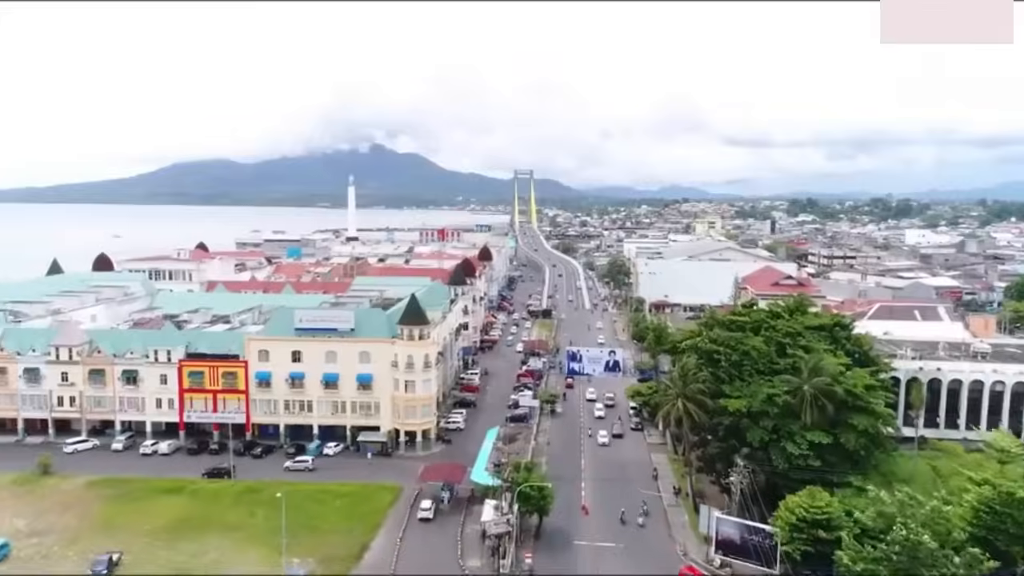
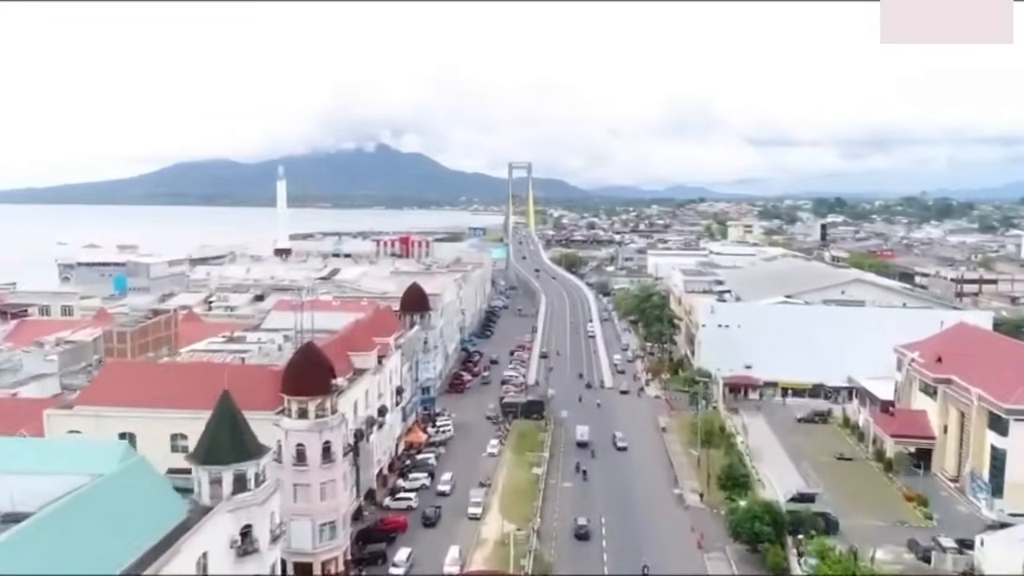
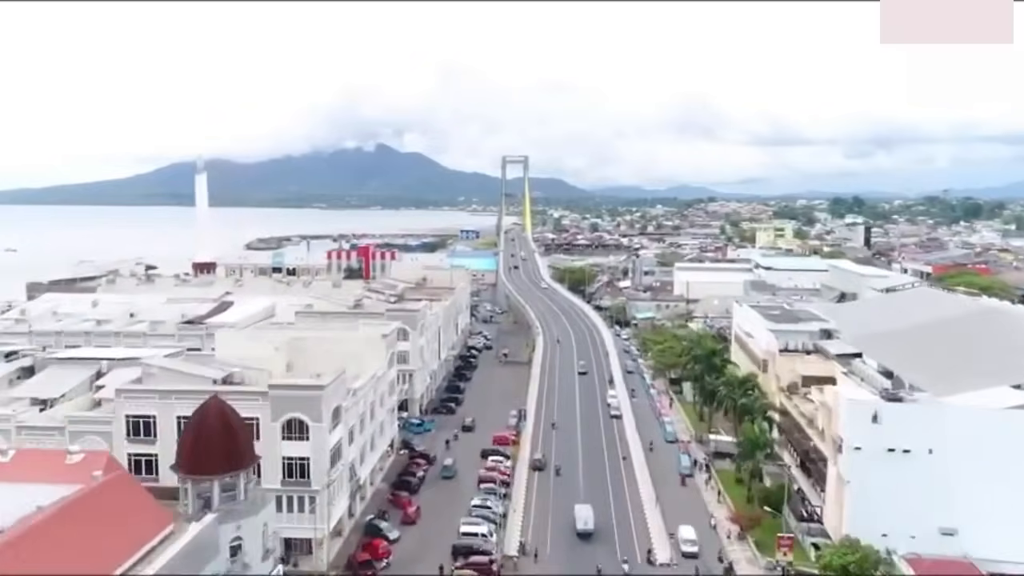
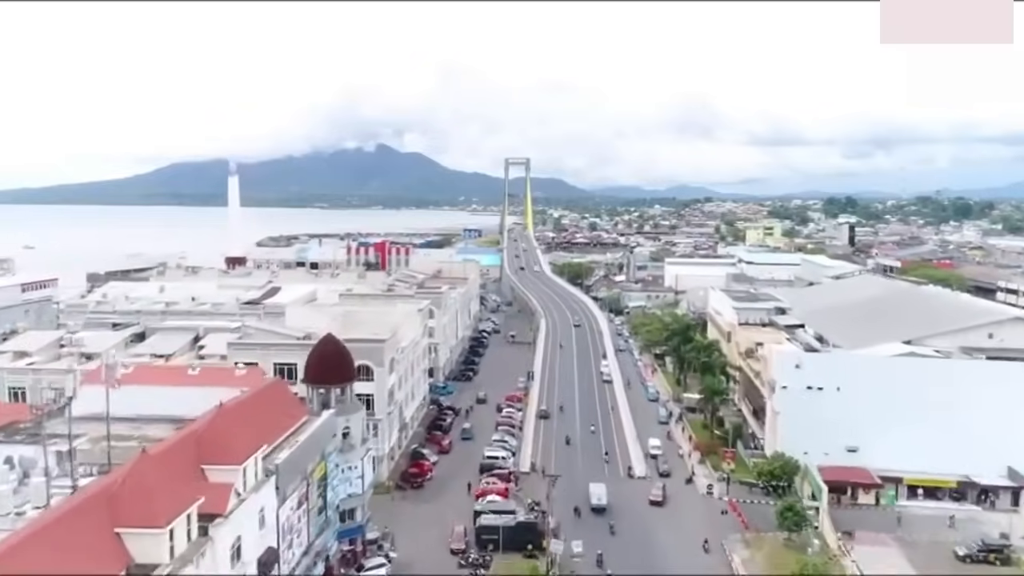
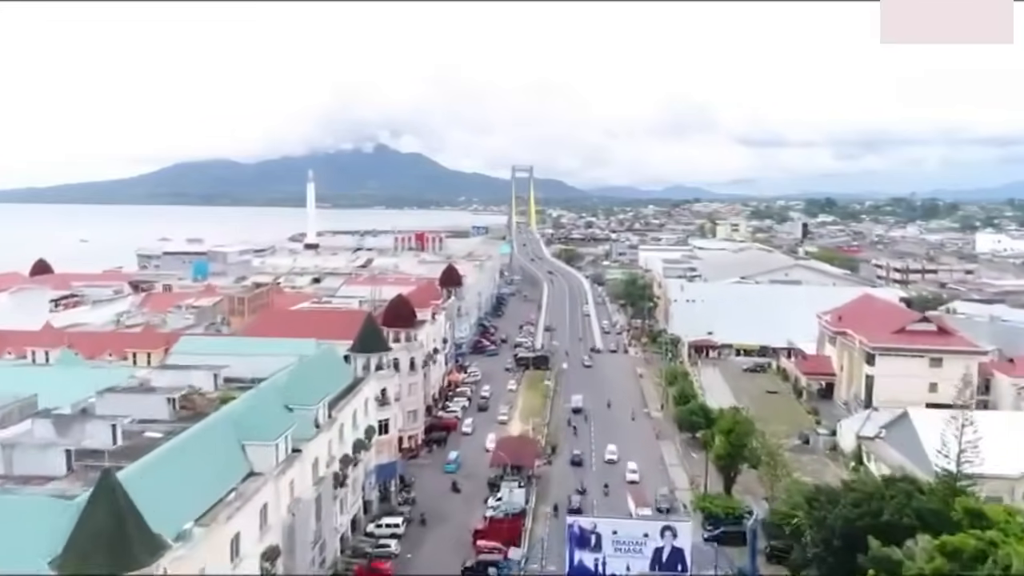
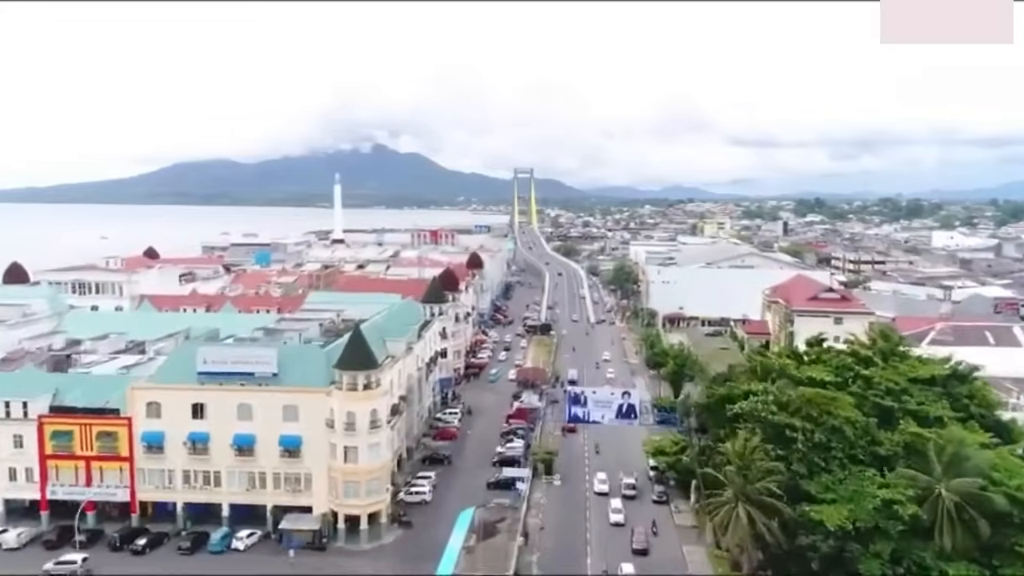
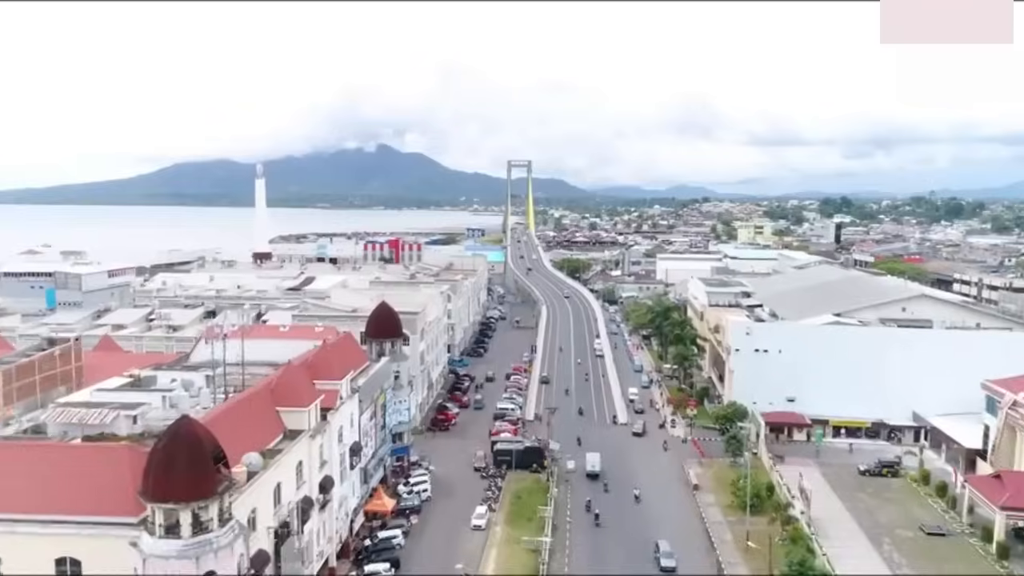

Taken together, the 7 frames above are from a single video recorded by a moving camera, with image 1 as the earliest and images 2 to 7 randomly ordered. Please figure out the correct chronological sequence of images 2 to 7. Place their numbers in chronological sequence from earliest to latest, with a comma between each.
6, 5, 2, 7, 4, 3
